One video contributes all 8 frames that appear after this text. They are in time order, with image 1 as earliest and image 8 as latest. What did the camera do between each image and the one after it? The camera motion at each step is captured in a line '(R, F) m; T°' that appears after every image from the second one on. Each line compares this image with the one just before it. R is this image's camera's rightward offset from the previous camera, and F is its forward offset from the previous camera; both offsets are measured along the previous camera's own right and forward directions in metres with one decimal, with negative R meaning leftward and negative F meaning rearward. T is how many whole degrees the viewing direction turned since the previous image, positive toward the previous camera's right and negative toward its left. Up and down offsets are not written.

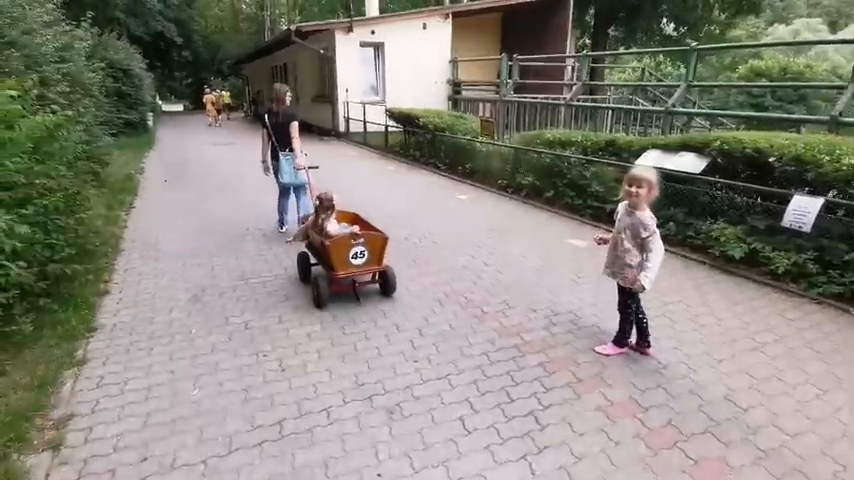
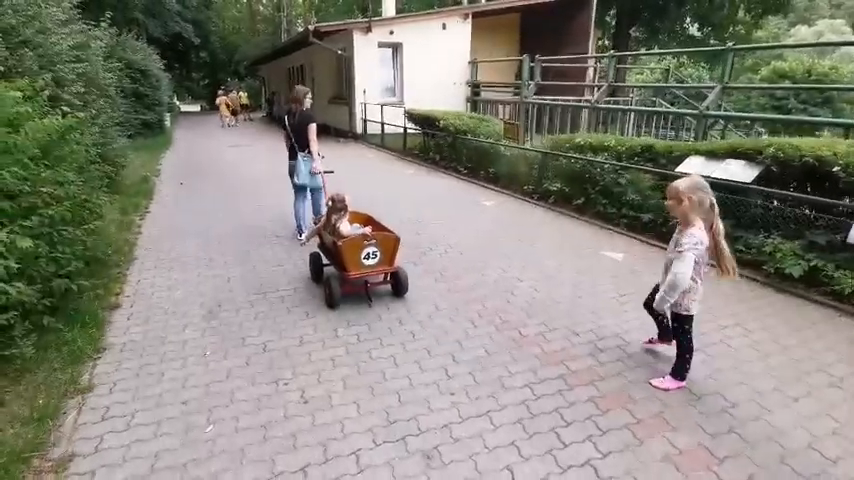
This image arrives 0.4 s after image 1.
(-0.2, +0.4) m; -1°
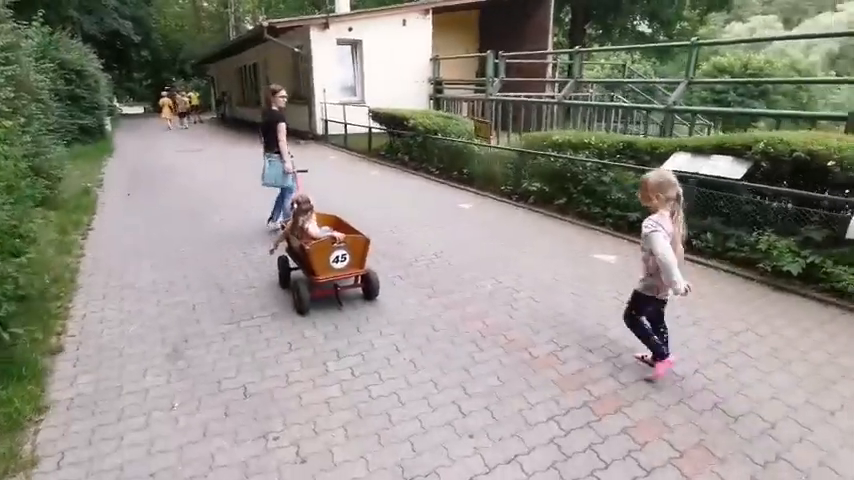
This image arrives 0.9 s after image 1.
(-0.3, +0.4) m; +5°
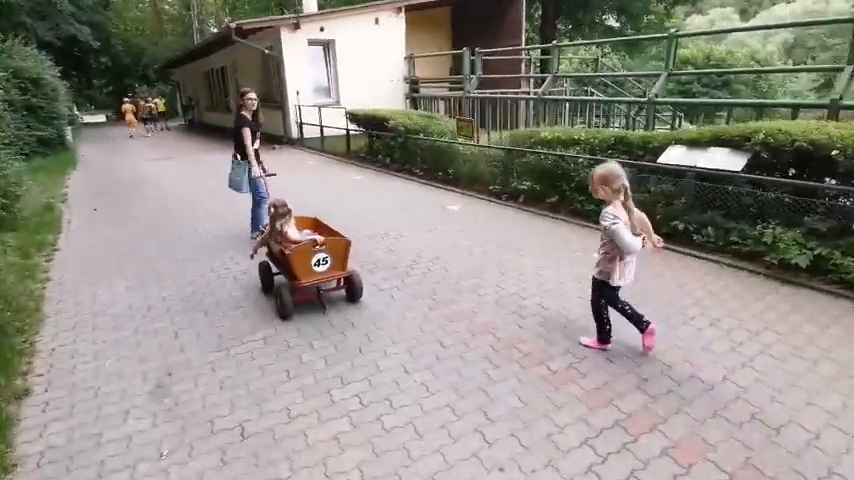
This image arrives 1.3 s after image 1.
(-0.2, +0.3) m; +3°
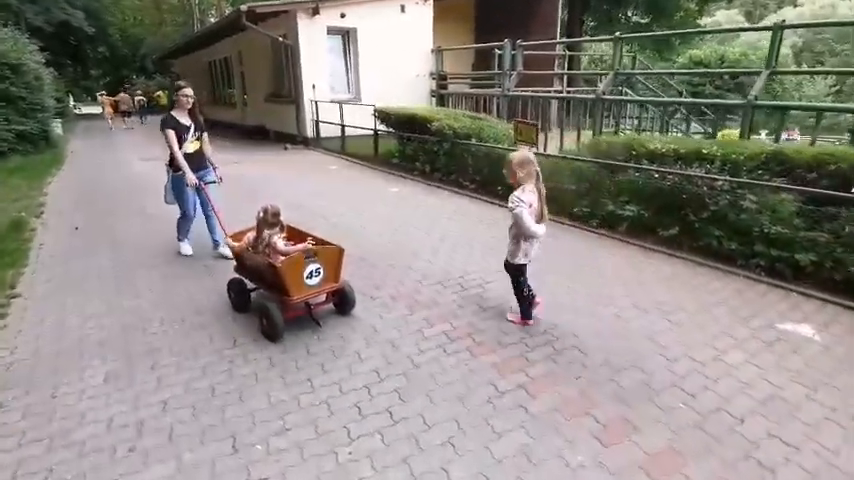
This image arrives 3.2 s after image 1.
(-1.0, +1.7) m; 0°
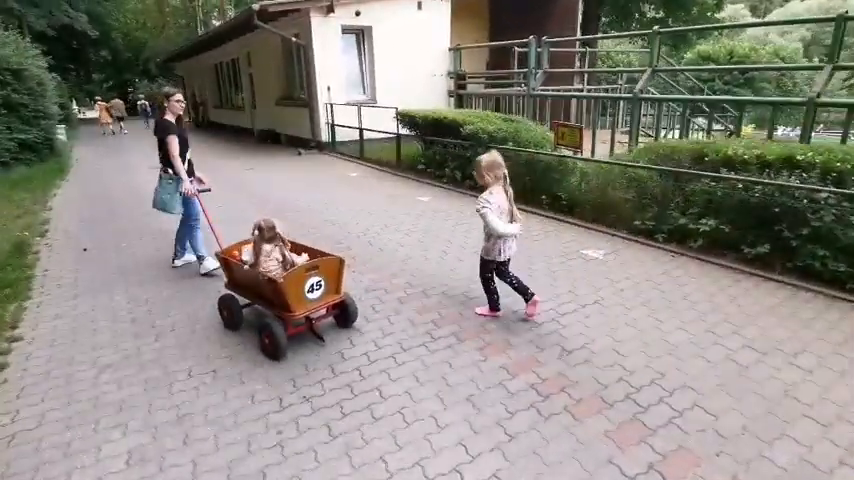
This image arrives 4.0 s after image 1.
(-0.5, +0.7) m; 0°
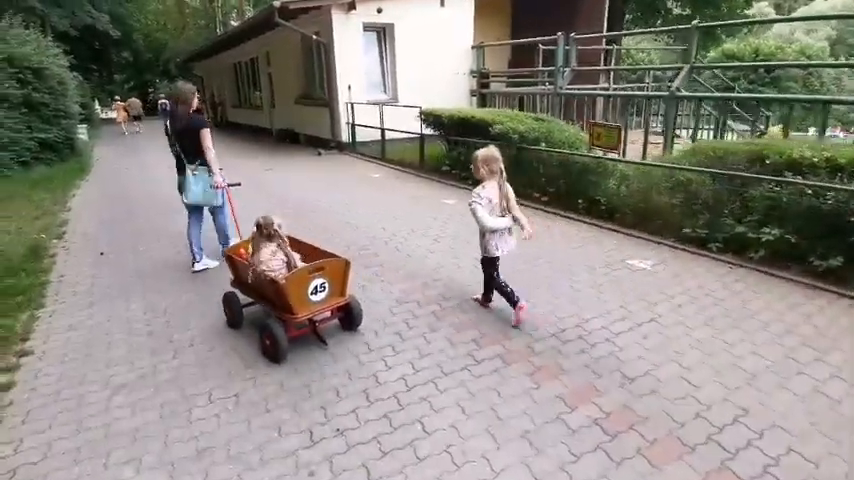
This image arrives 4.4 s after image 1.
(-0.2, +0.4) m; -2°
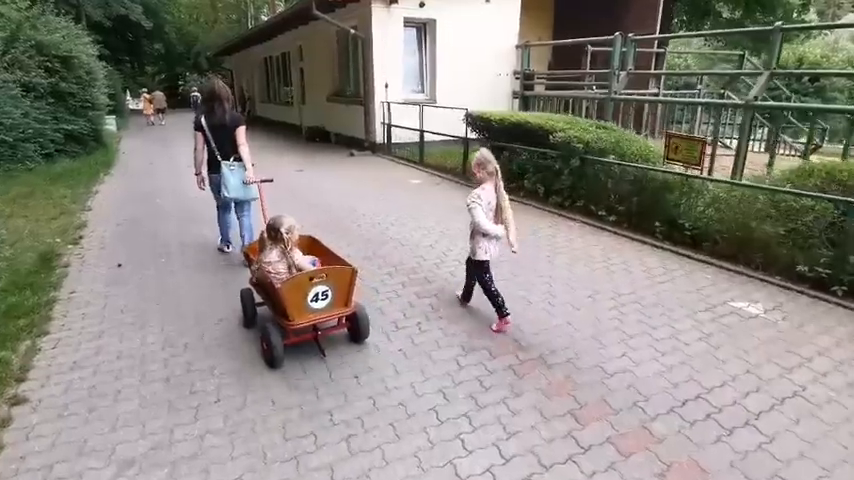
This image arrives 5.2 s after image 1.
(-0.5, +0.8) m; -2°
